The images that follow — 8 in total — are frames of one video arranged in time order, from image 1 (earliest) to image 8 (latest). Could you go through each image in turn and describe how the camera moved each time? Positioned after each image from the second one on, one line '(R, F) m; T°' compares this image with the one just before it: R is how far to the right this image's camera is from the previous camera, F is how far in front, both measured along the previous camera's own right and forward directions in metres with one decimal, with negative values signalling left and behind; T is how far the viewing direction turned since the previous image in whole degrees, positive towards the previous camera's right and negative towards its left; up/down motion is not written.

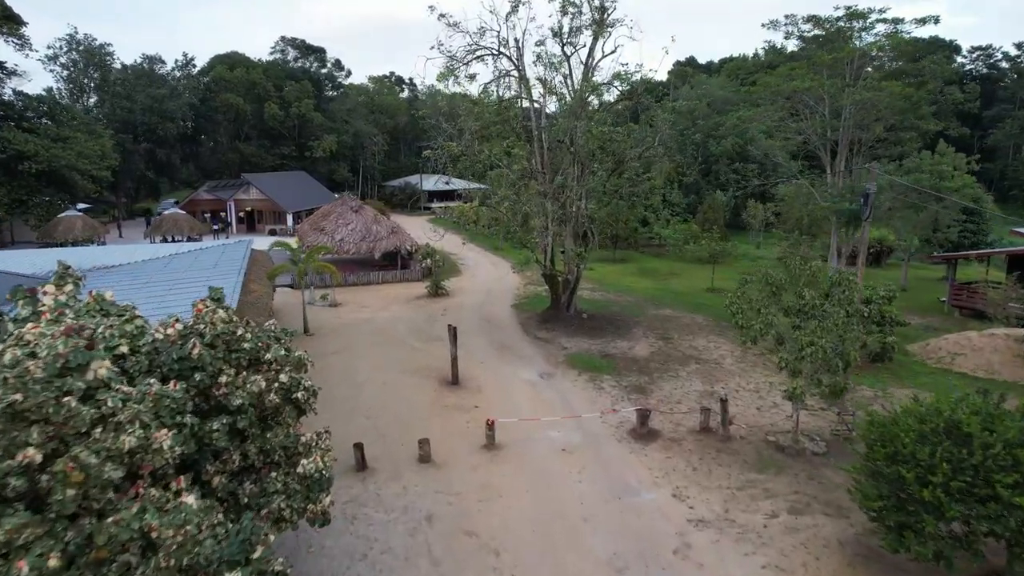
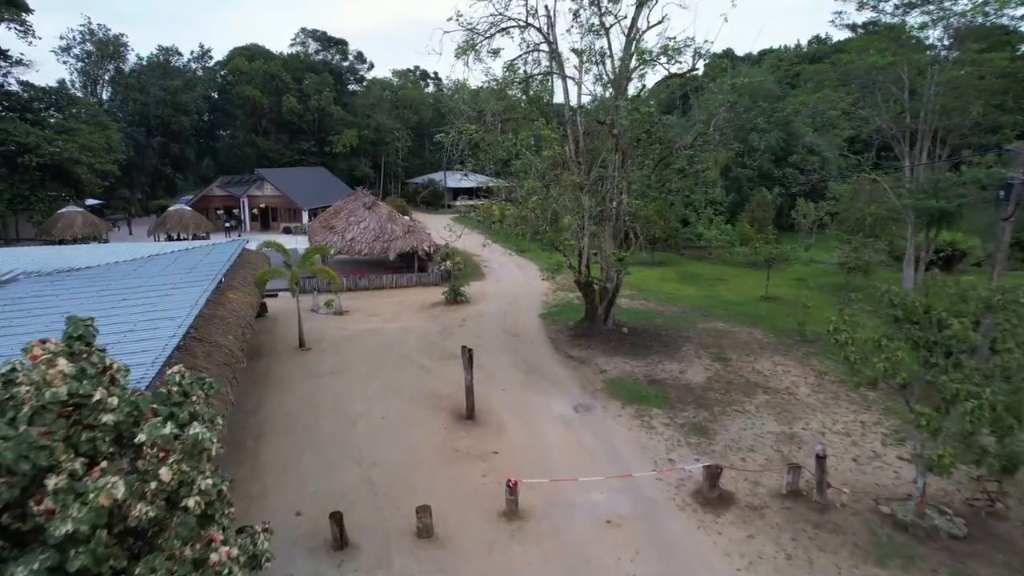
(-0.1, +2.8) m; -2°
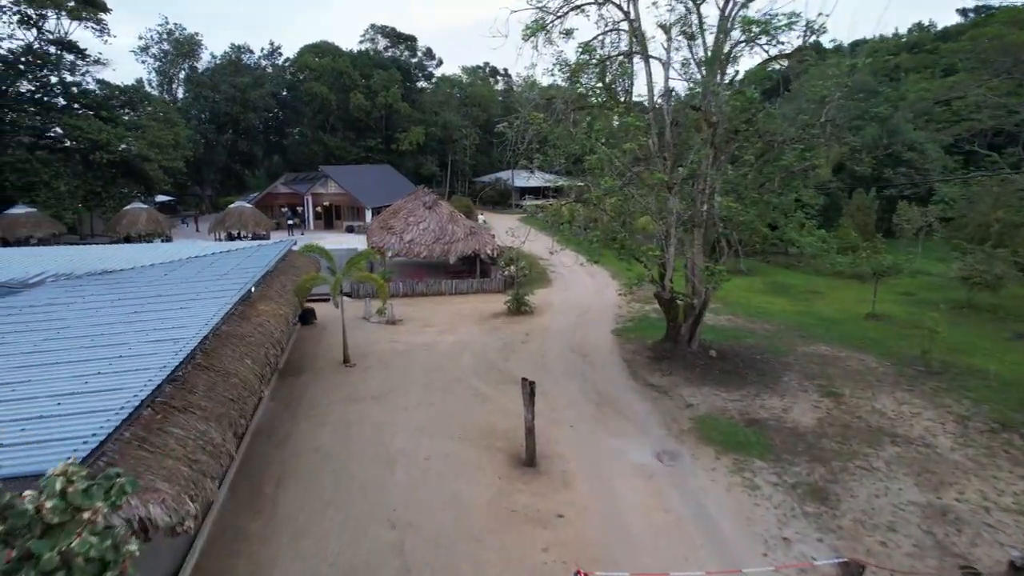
(-0.1, +2.1) m; -6°
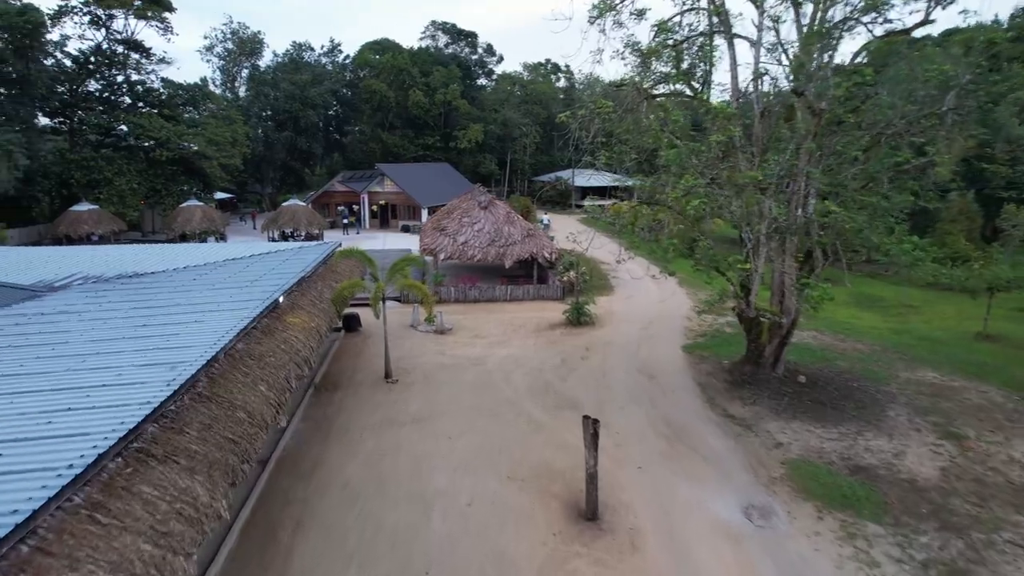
(0.0, +1.6) m; -5°
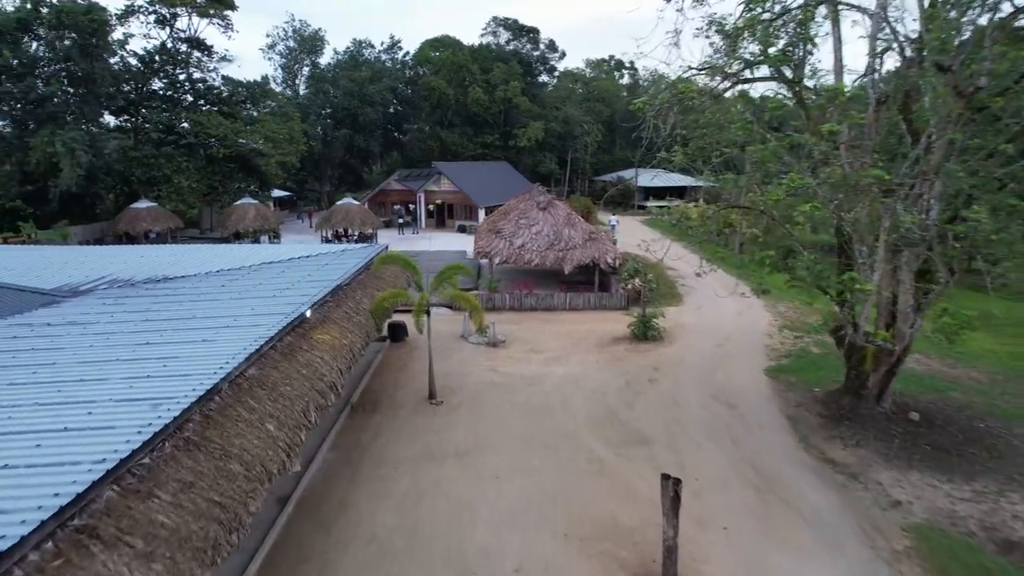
(0.0, +1.6) m; -5°
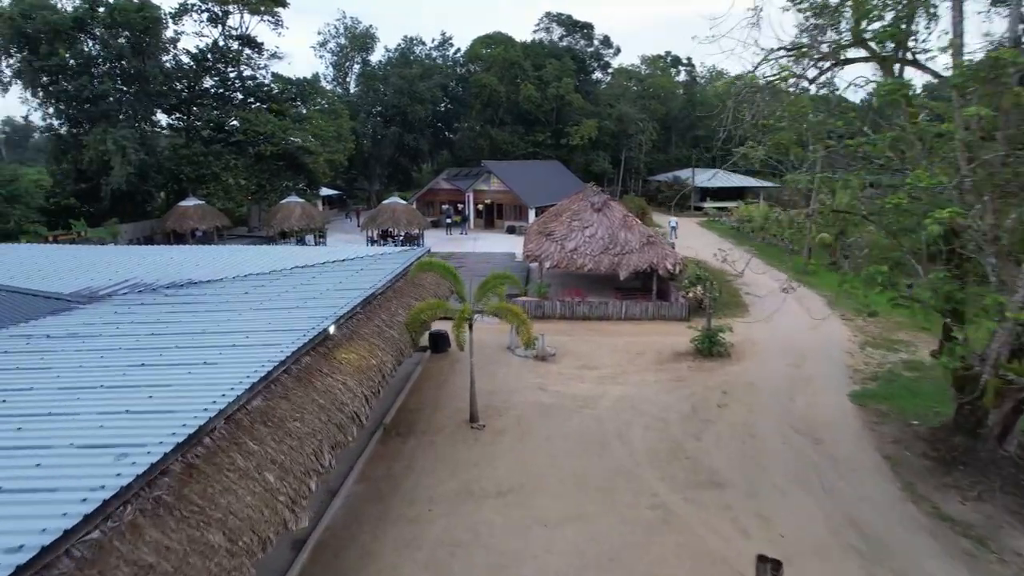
(-0.1, +1.4) m; -4°
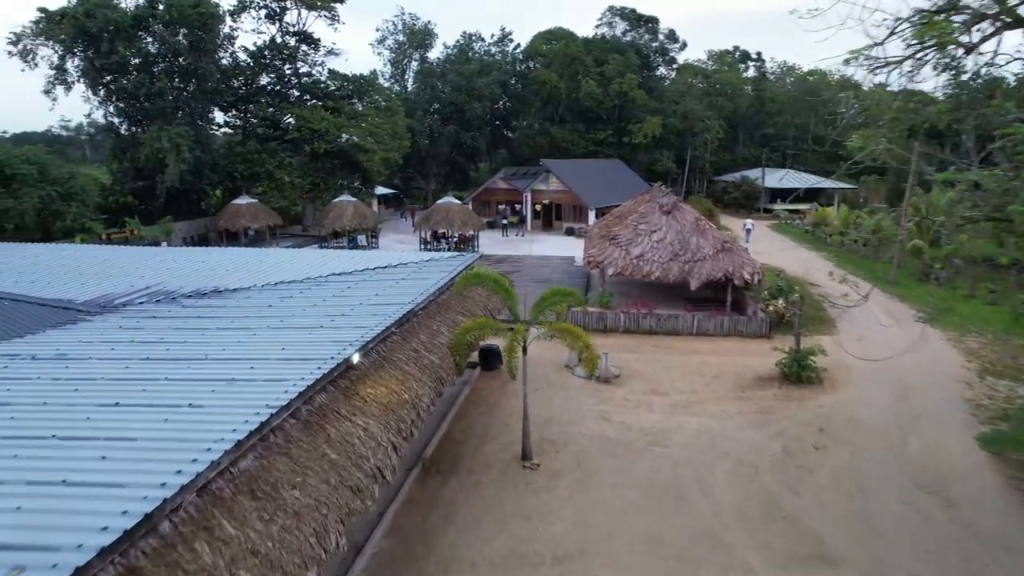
(-0.1, +1.6) m; -5°
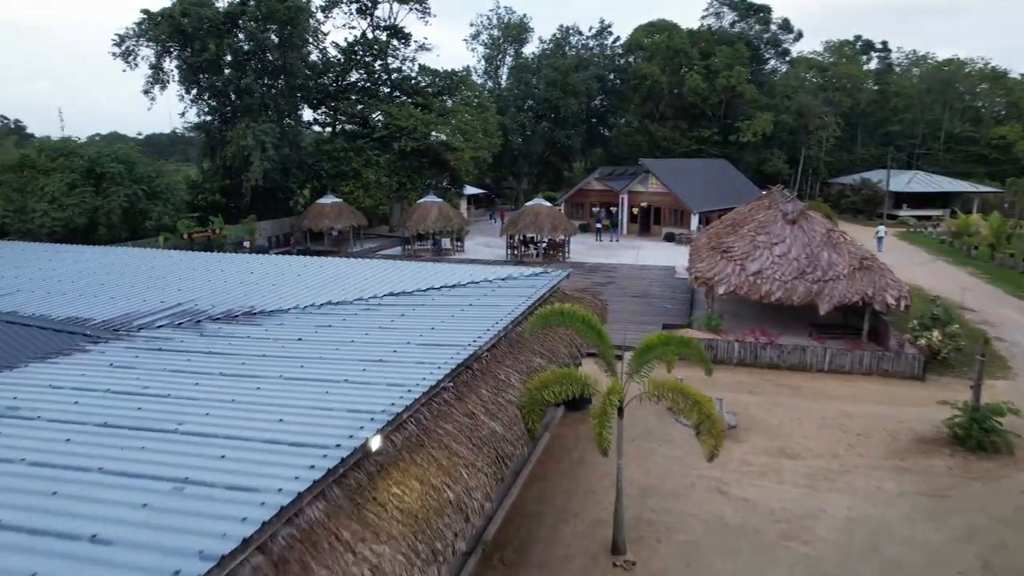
(0.0, +2.3) m; -8°
